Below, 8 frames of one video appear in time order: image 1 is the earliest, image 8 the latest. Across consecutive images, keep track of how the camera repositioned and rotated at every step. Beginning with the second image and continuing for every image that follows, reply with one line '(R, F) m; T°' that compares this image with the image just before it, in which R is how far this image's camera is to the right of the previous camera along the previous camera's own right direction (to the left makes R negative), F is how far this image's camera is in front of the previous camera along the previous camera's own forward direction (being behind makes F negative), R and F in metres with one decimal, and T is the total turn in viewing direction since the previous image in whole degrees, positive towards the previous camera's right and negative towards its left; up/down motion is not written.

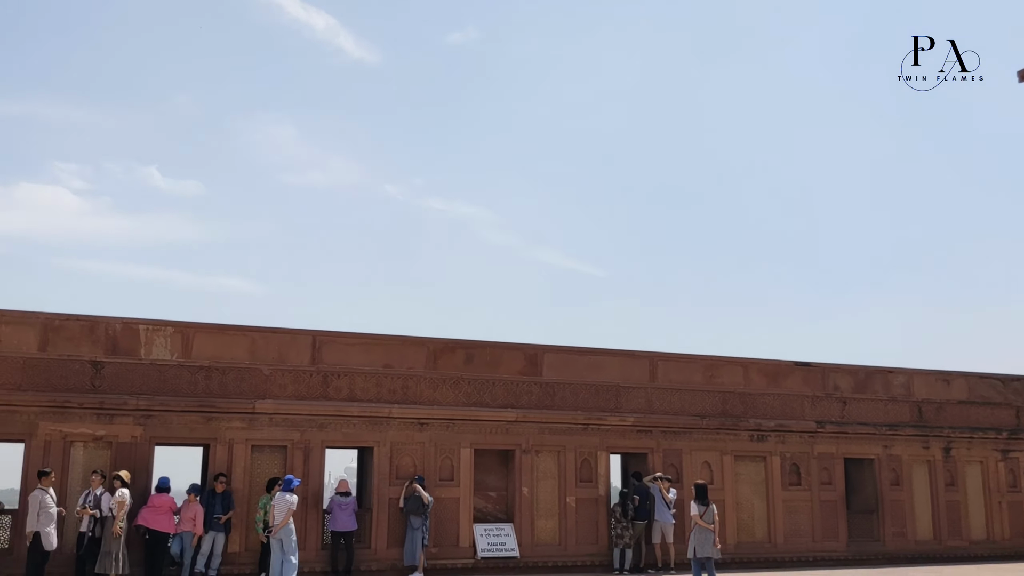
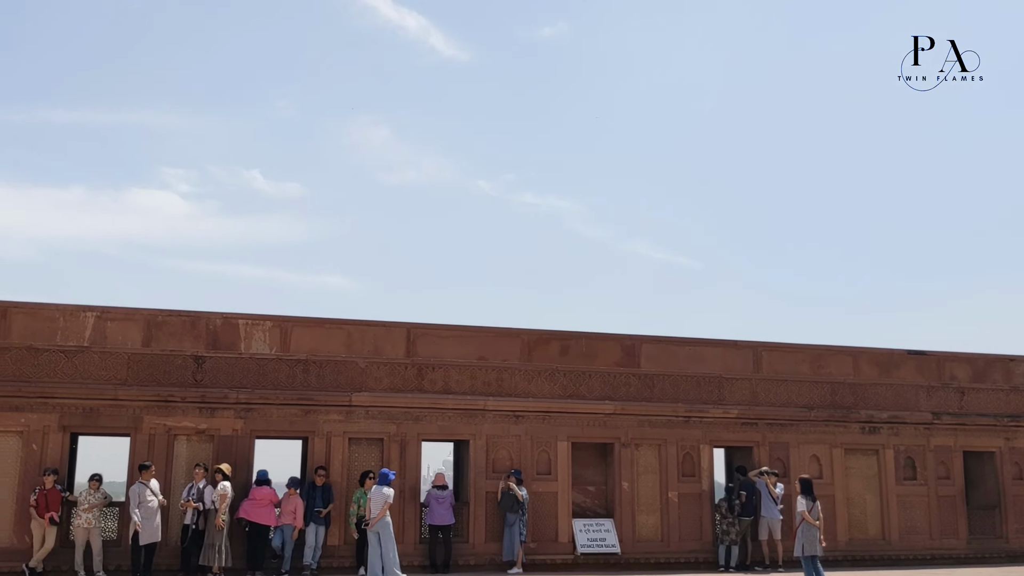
(-0.1, +0.4) m; -6°
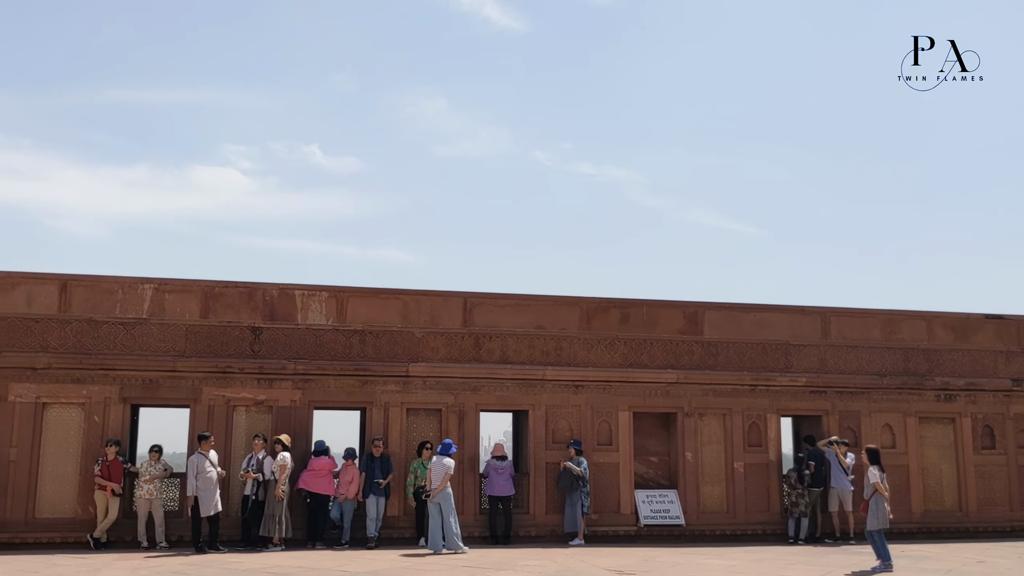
(-0.1, +0.4) m; -3°
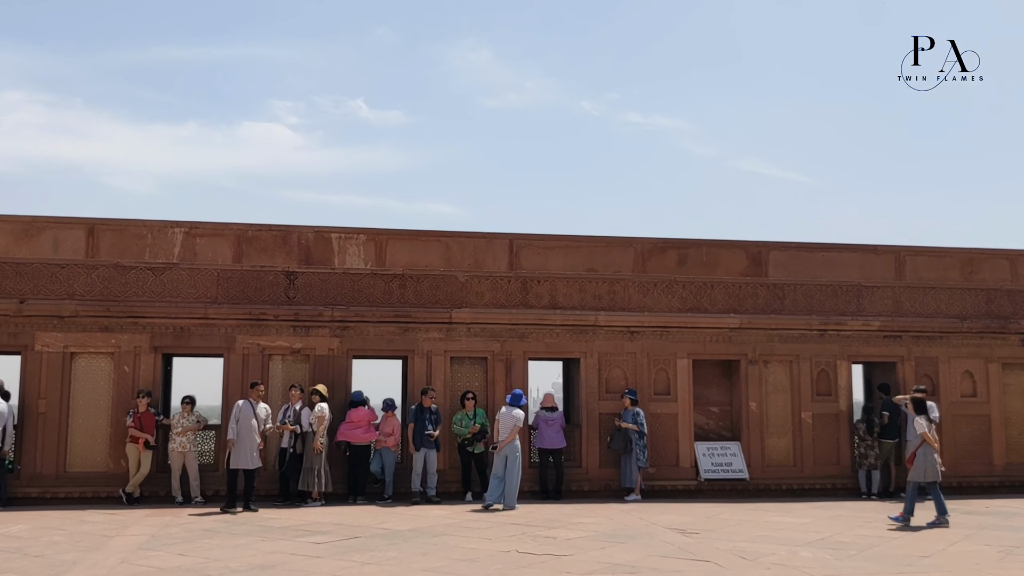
(-0.1, +1.0) m; -3°
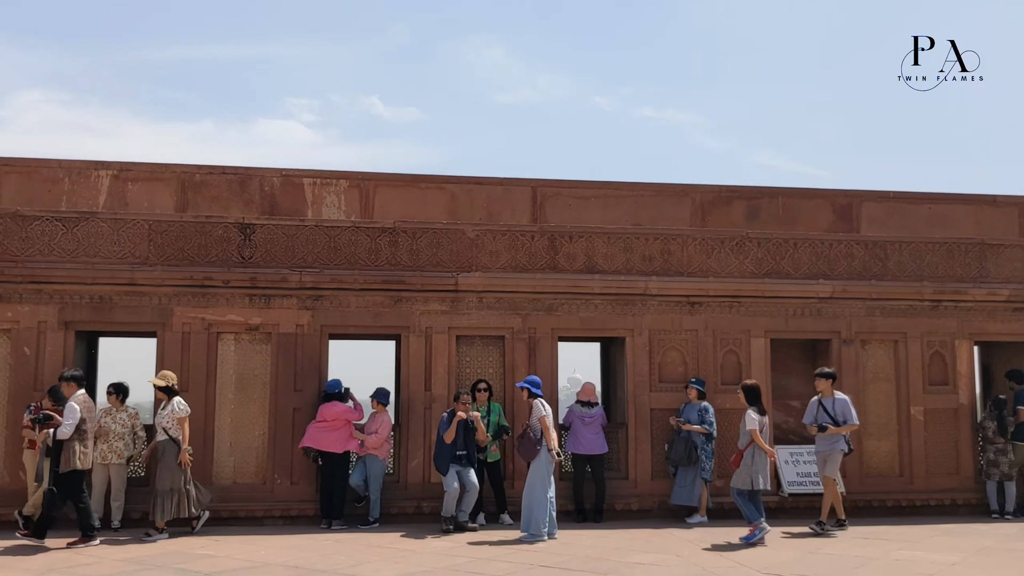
(-0.1, +3.1) m; -1°
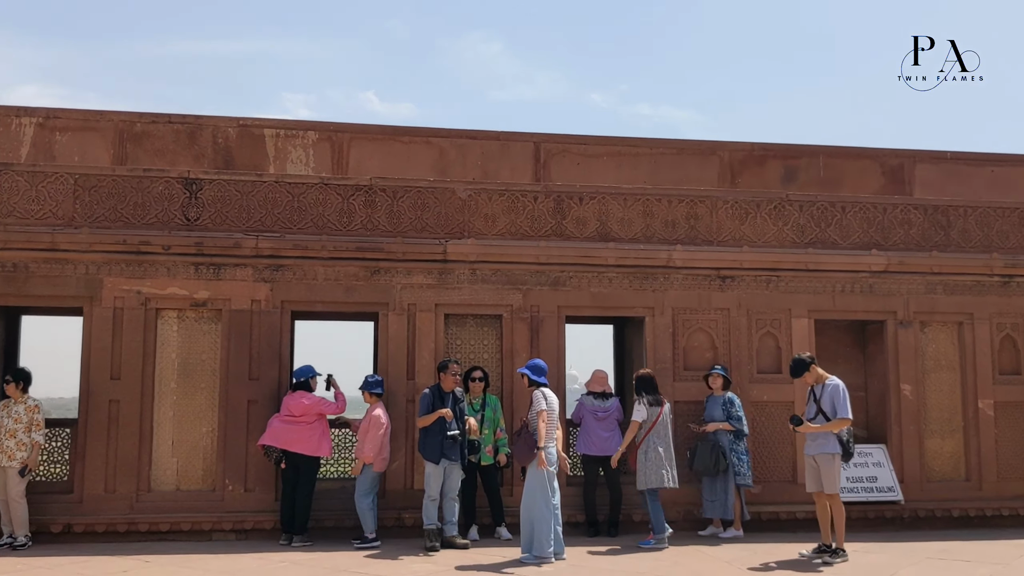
(0.0, +1.6) m; 0°
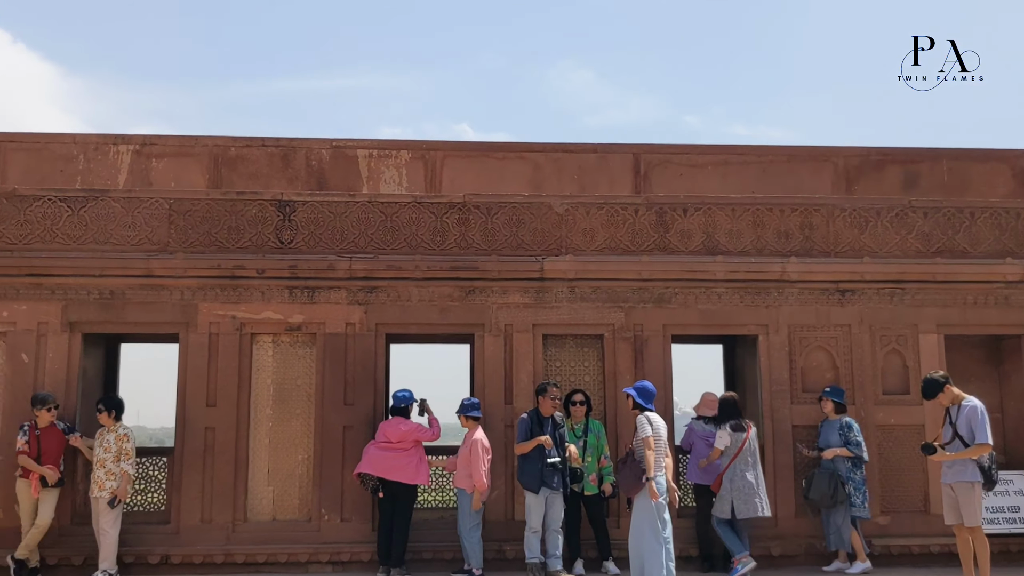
(-0.2, +0.4) m; -6°
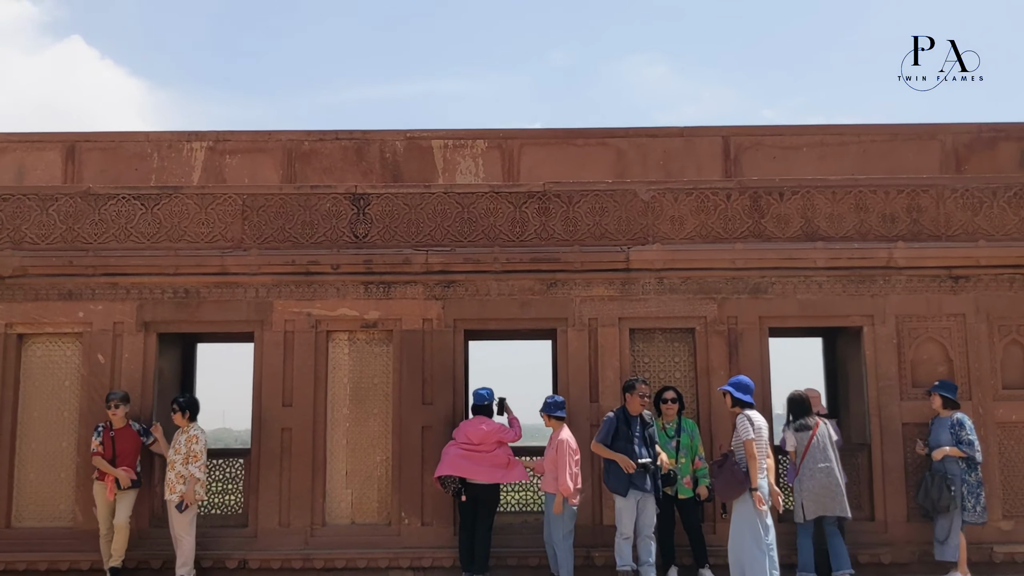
(-0.1, +0.4) m; -4°
